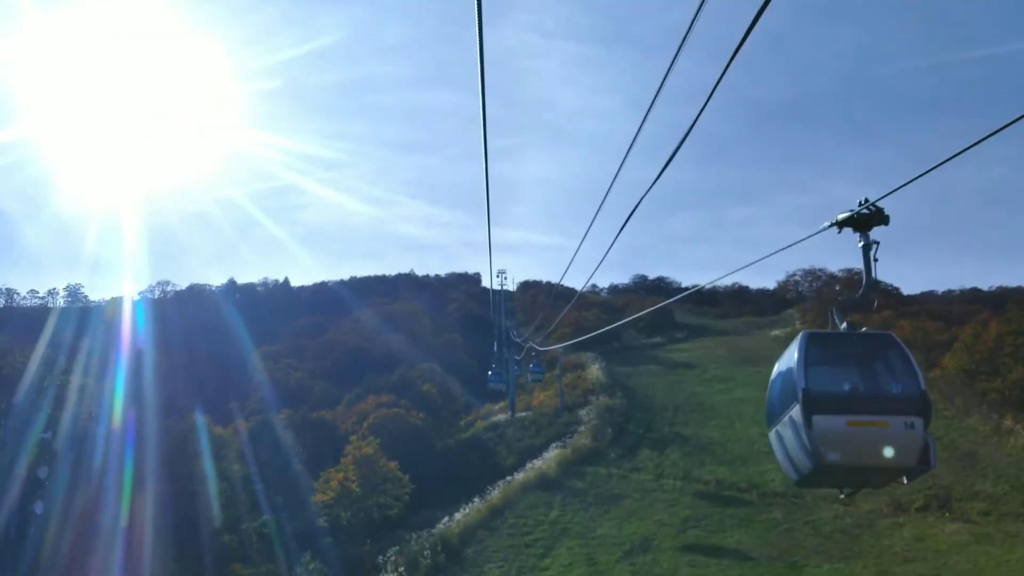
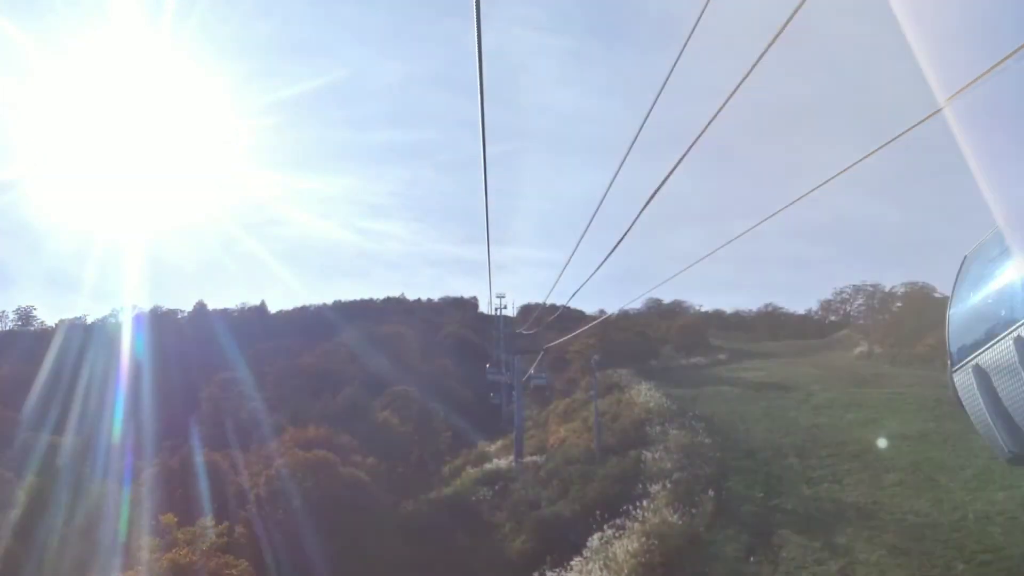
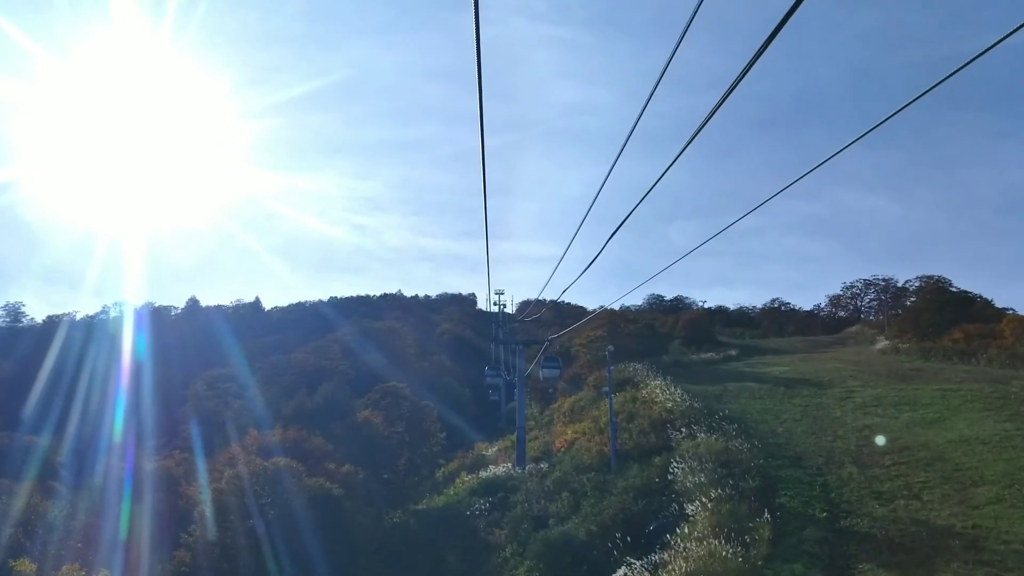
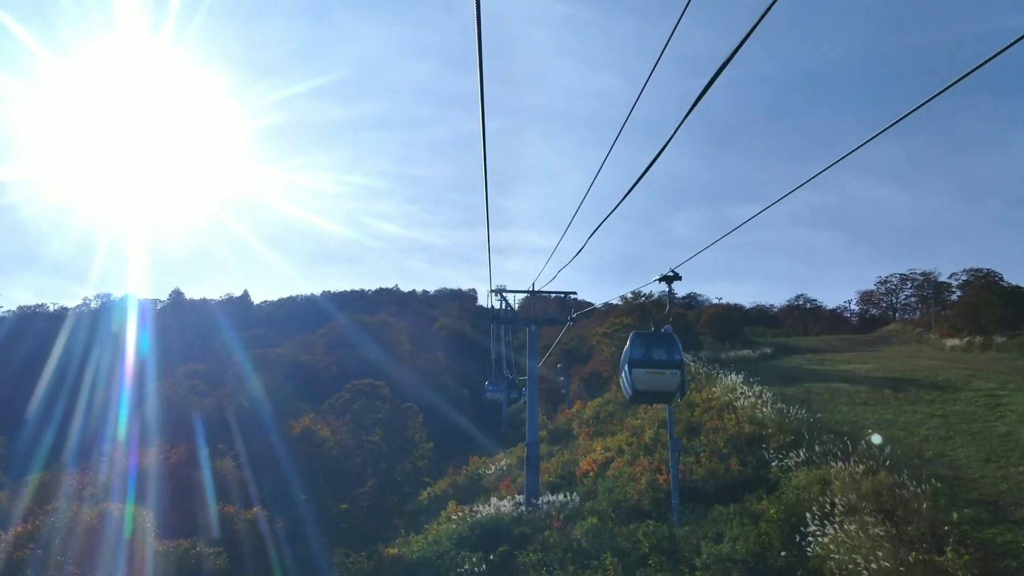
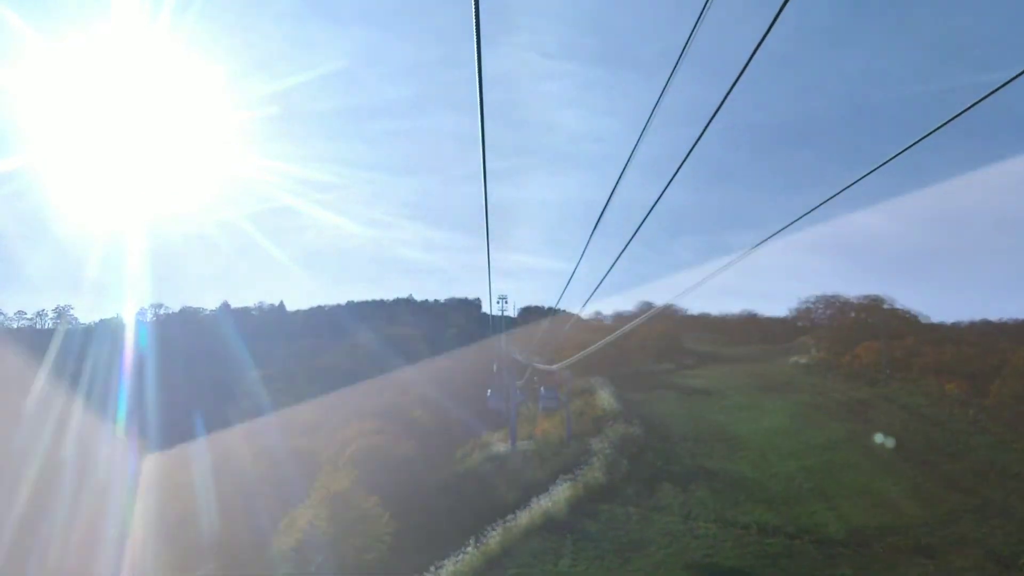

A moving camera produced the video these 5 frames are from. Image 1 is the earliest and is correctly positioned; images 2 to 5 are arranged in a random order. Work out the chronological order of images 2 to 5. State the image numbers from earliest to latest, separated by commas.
5, 2, 3, 4
